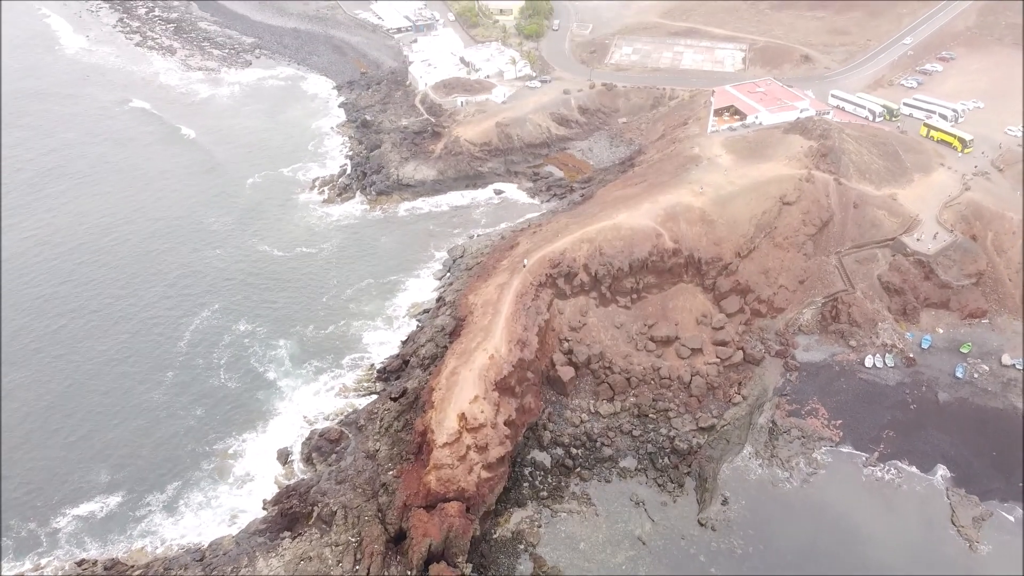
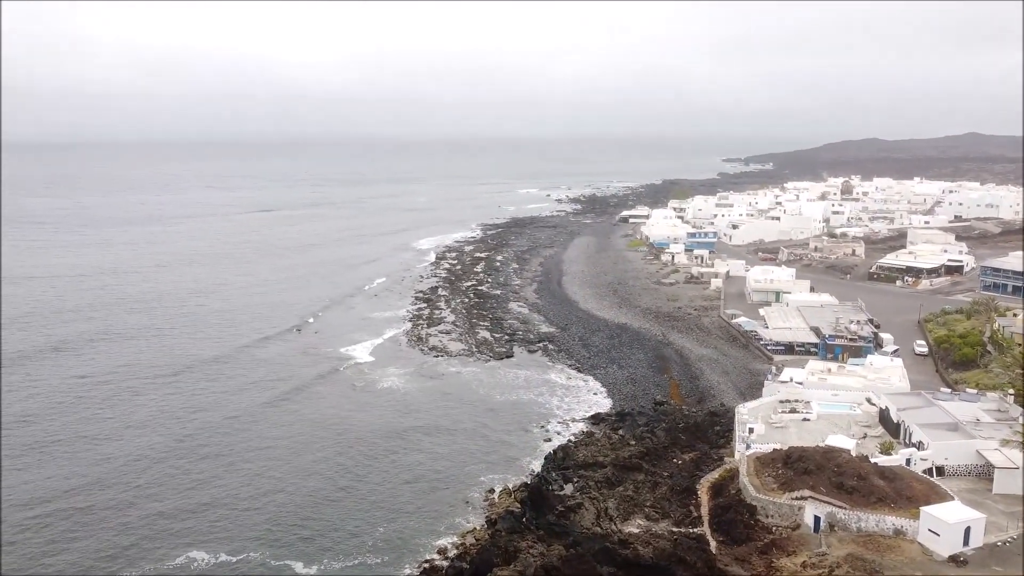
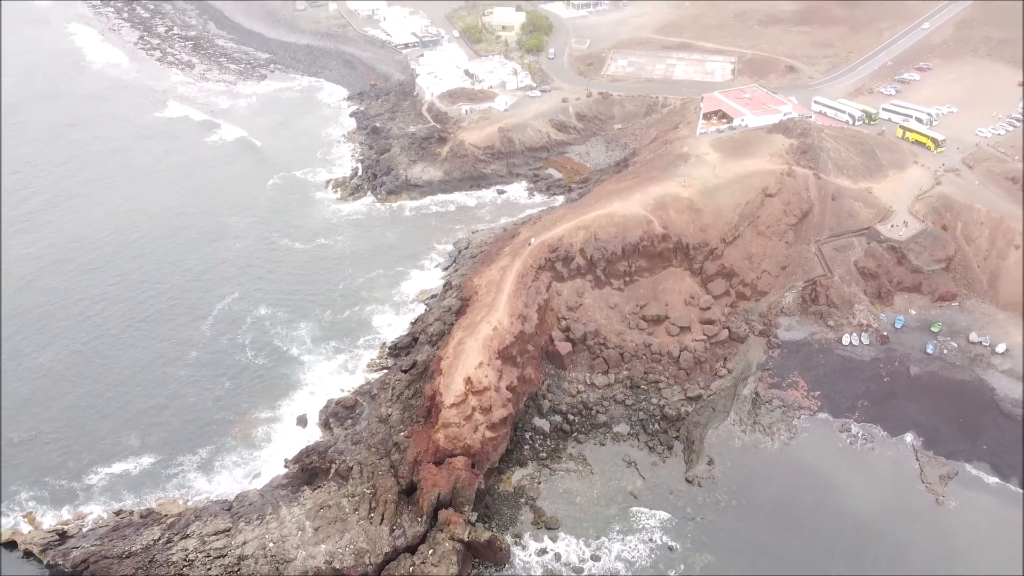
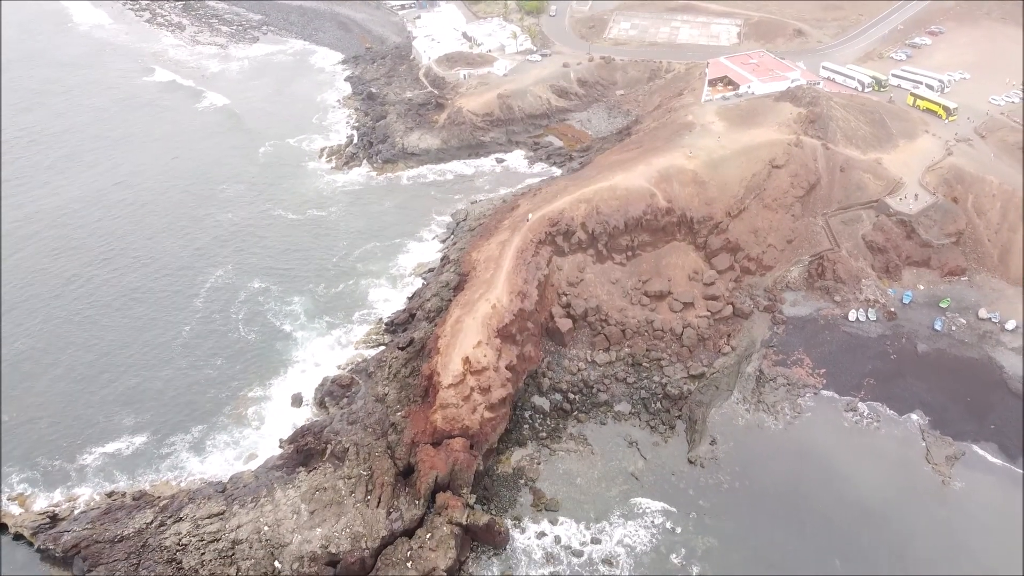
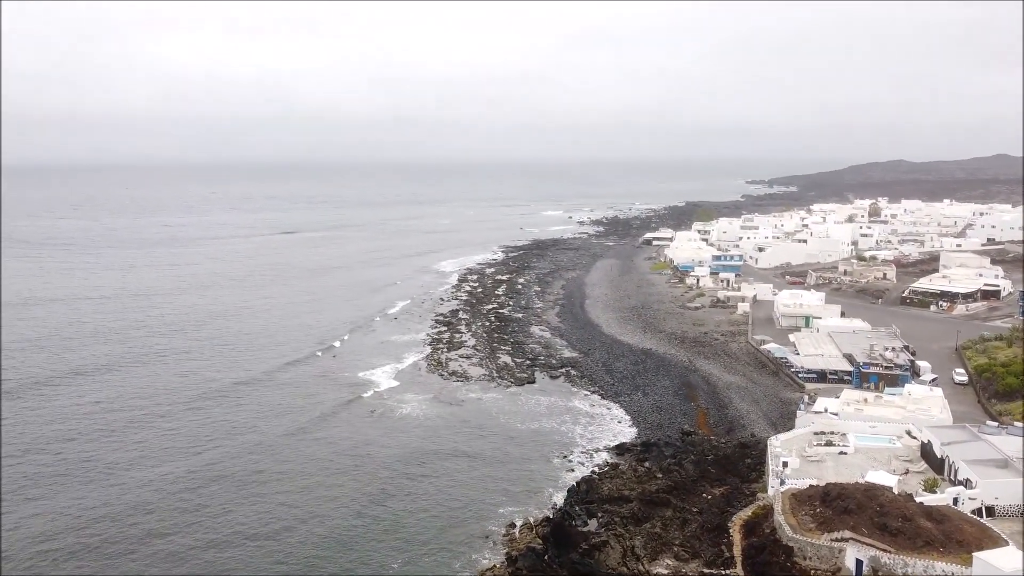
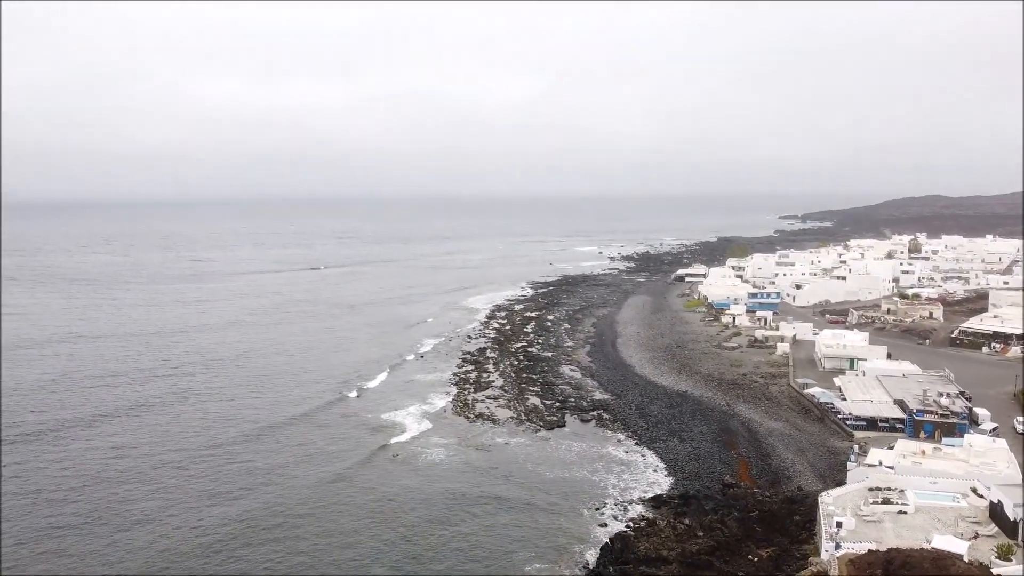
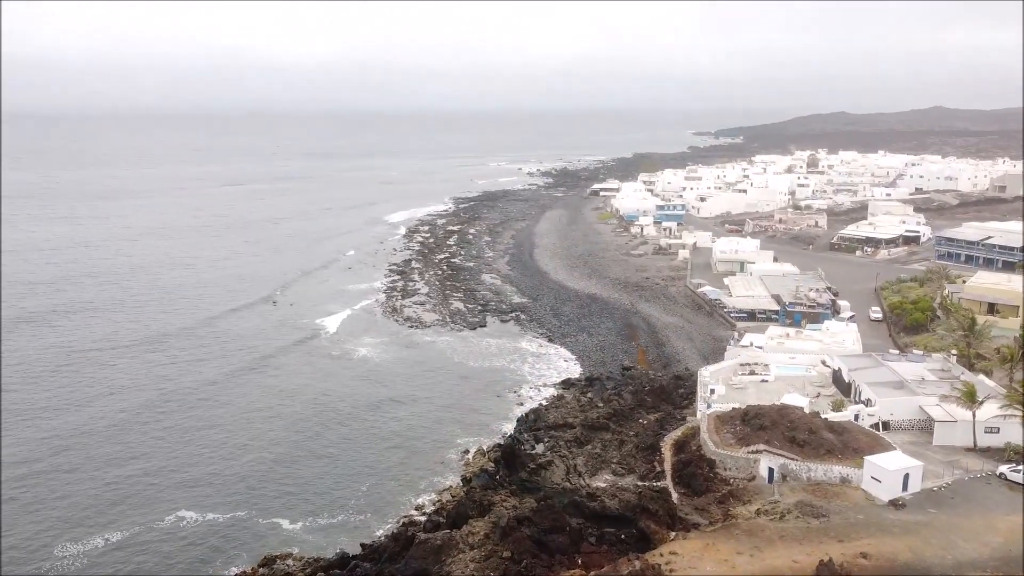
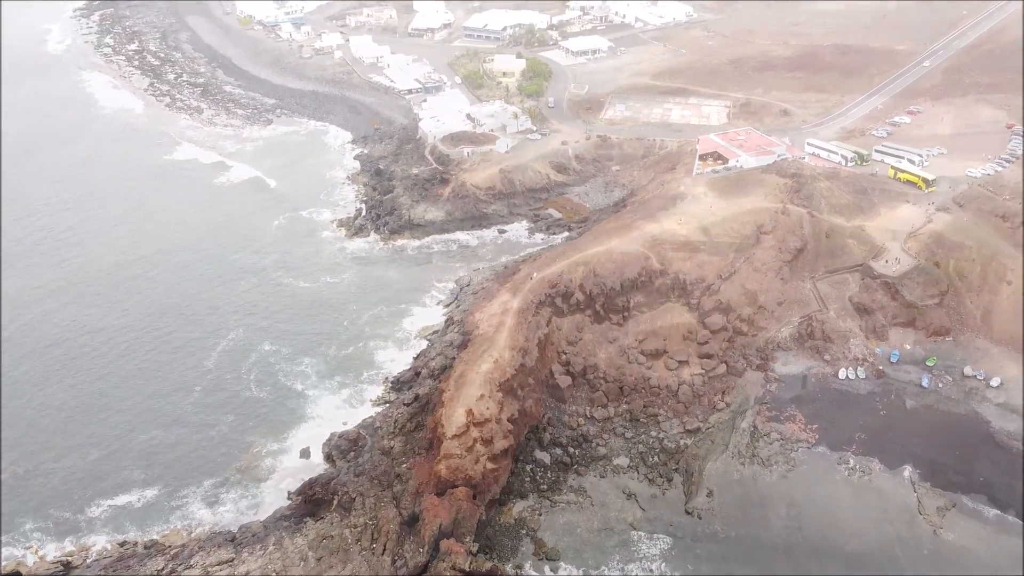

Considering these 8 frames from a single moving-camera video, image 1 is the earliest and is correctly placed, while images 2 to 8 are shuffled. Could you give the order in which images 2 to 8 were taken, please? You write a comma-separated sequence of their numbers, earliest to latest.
4, 3, 8, 7, 2, 5, 6
